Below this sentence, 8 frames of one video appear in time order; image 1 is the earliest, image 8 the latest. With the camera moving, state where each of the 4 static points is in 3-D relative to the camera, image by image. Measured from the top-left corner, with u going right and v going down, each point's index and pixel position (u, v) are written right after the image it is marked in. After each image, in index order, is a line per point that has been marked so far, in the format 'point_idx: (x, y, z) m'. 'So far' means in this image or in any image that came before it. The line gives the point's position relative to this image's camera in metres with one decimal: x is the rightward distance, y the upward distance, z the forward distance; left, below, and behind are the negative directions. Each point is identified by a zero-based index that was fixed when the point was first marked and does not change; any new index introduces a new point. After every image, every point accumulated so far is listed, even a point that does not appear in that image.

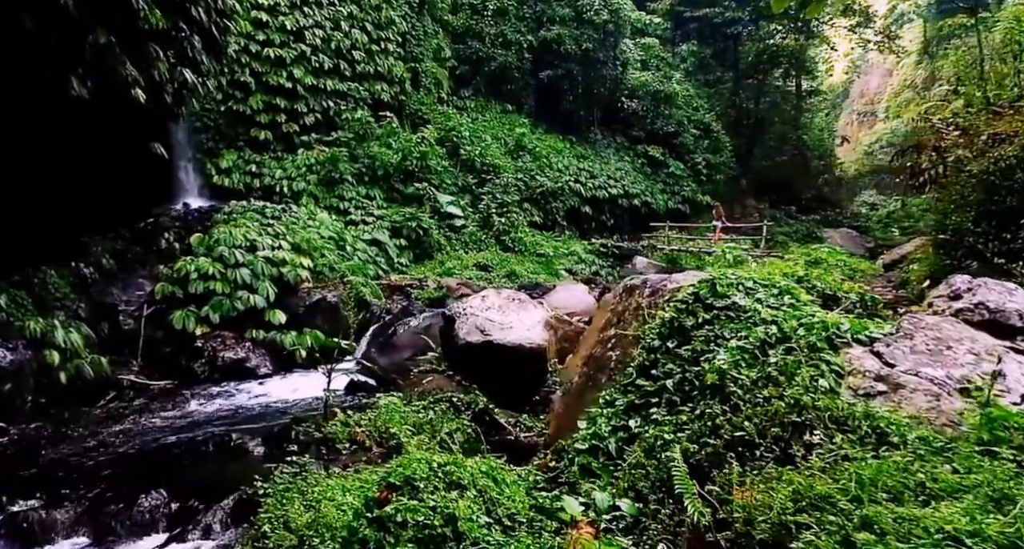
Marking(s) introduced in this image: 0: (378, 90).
0: (-2.9, +4.0, +14.5) m
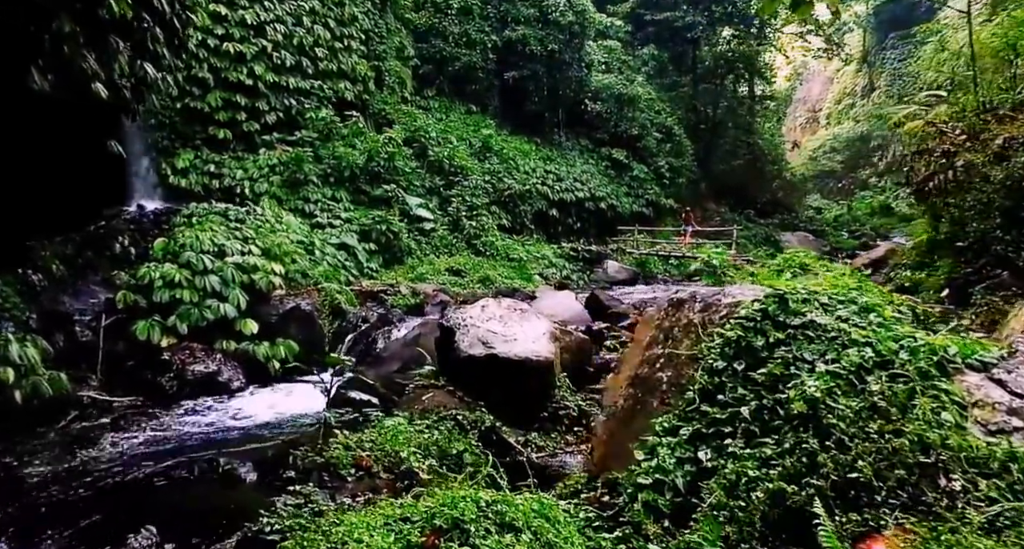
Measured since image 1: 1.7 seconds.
0: (-3.6, +3.9, +14.0) m
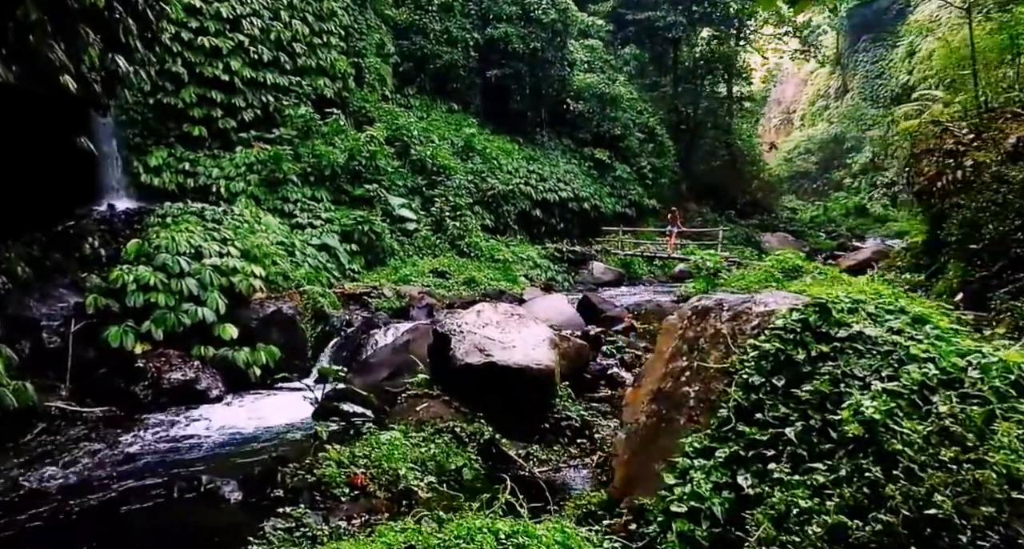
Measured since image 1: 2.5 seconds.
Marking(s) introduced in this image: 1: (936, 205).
0: (-3.9, +3.9, +13.6) m
1: (+3.7, +0.6, +5.8) m
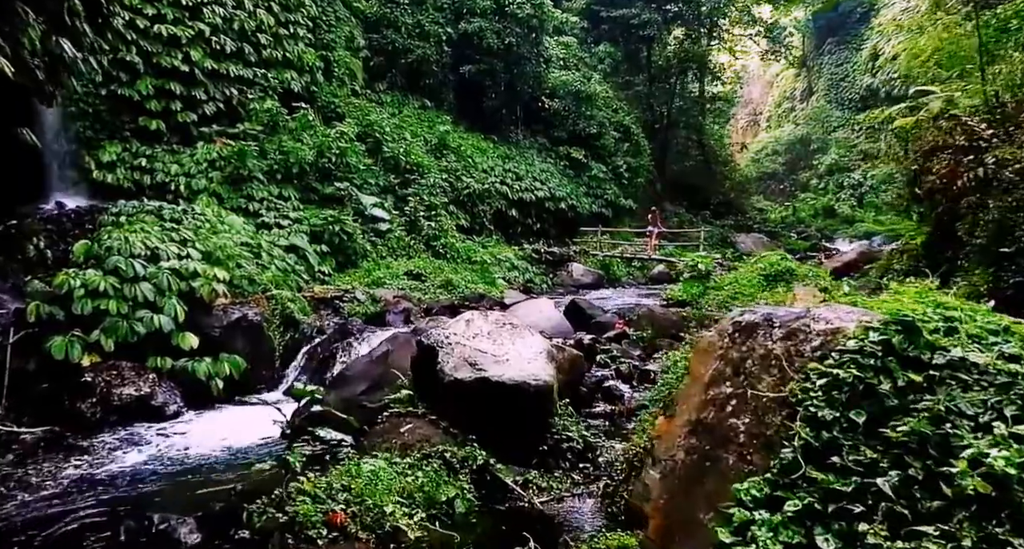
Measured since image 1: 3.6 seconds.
0: (-4.4, +3.8, +13.0) m
1: (+3.6, +0.6, +5.5) m
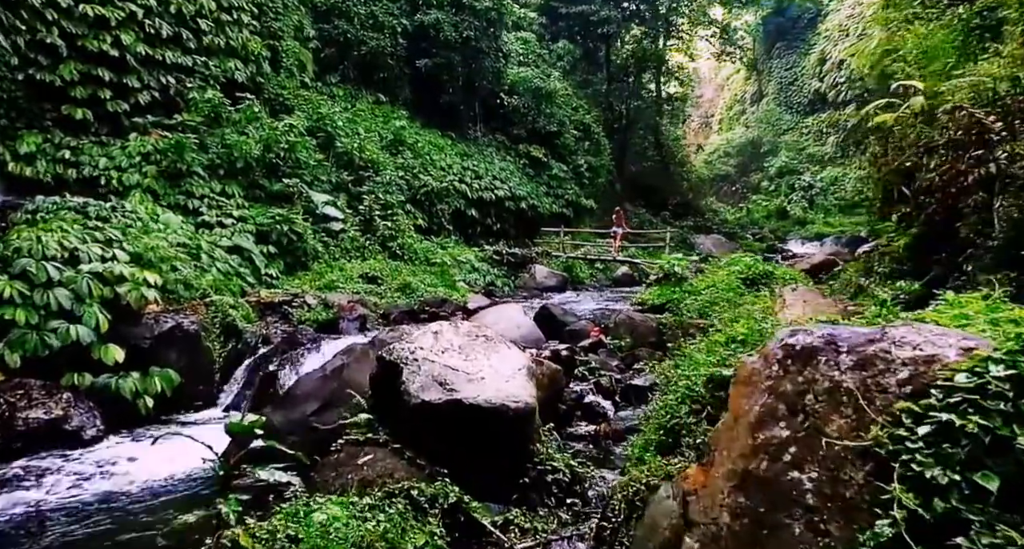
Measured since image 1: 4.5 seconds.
0: (-5.1, +3.8, +12.1) m
1: (+3.3, +0.5, +5.2) m
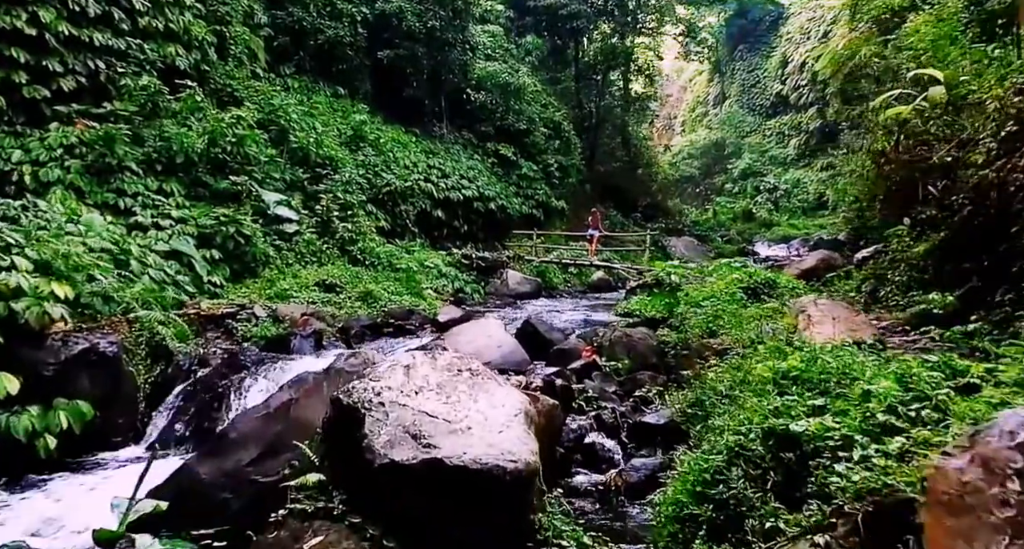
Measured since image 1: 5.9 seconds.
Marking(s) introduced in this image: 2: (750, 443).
0: (-5.6, +3.6, +11.0) m
1: (+3.2, +0.5, +4.5) m
2: (+1.0, -0.7, +2.7) m
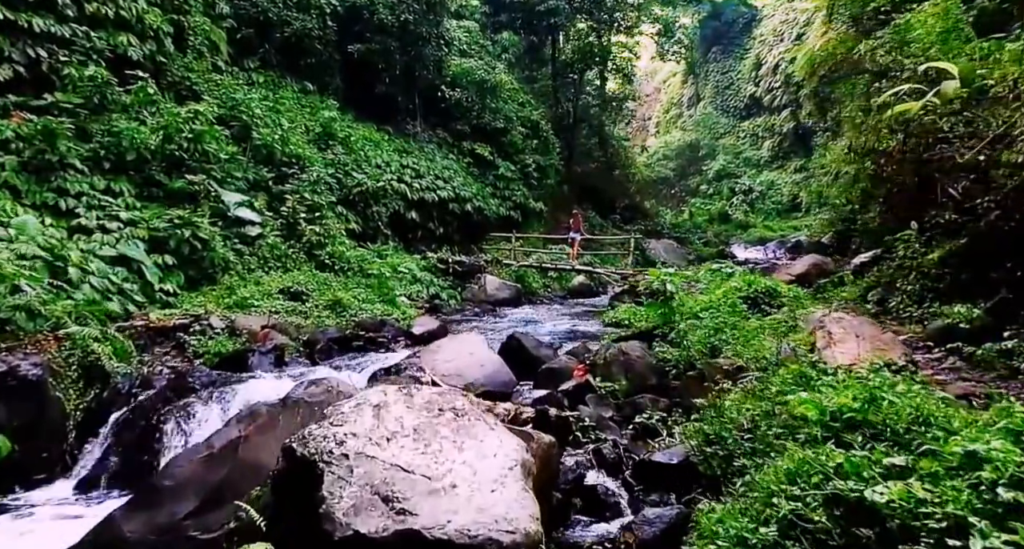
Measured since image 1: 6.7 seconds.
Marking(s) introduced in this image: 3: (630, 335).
0: (-5.9, +3.5, +10.2) m
1: (+3.1, +0.4, +4.1) m
2: (+0.9, -0.7, +2.1) m
3: (+1.1, -0.6, +6.3) m
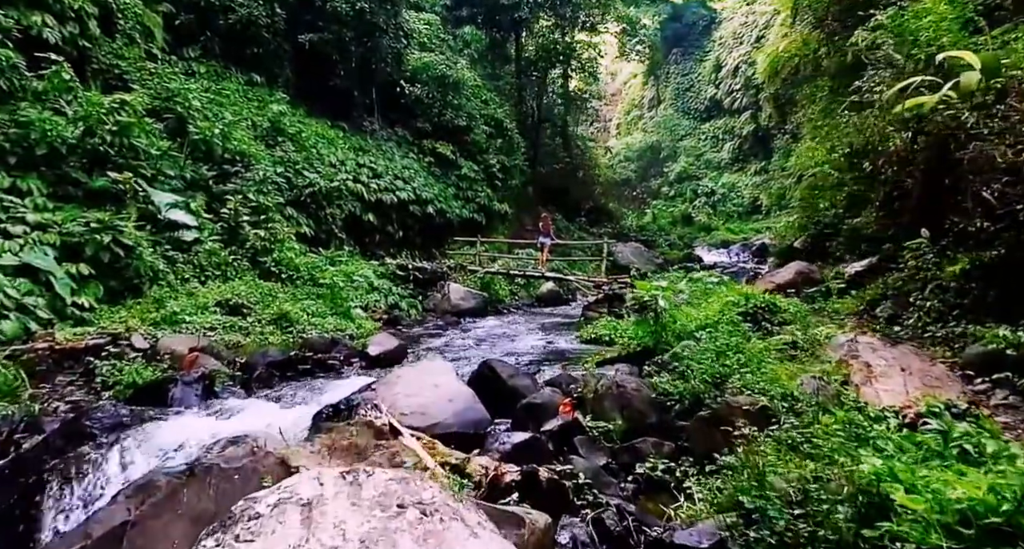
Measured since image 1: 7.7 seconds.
0: (-6.4, +3.4, +9.0) m
1: (+3.0, +0.3, +3.4) m
2: (+1.0, -0.9, +1.4) m
3: (+0.9, -0.7, +5.5) m
